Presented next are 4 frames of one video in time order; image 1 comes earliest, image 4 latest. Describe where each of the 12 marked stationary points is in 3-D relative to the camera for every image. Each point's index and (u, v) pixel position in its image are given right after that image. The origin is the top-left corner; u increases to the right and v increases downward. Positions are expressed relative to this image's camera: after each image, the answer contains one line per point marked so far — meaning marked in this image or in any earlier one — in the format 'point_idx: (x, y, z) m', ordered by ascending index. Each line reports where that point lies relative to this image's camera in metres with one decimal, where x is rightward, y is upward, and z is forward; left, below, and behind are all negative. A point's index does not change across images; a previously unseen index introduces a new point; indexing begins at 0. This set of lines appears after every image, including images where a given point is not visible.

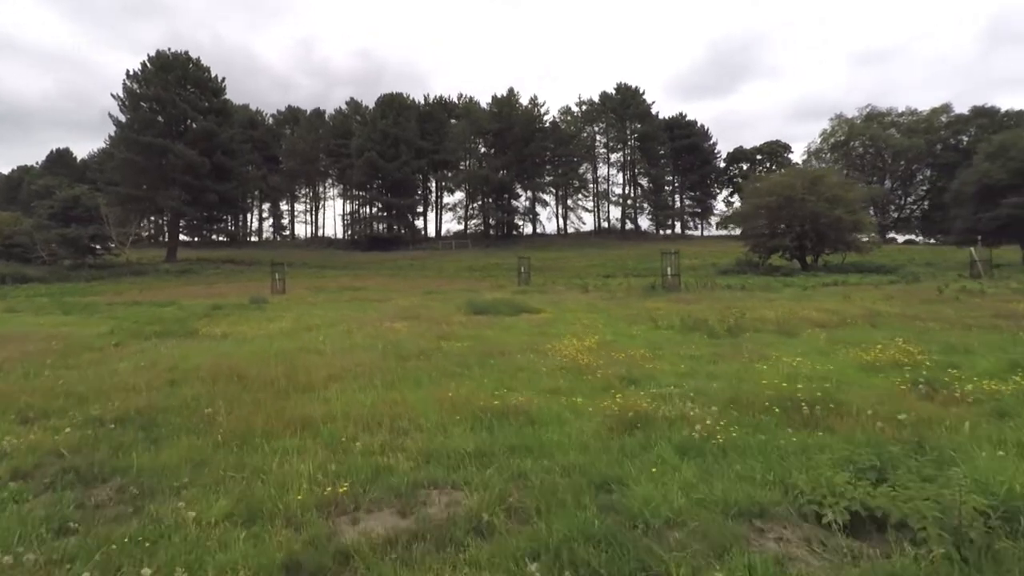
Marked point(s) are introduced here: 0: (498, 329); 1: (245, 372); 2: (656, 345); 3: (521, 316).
0: (-0.4, -1.1, +15.4) m
1: (-3.9, -1.3, +8.4) m
2: (+2.7, -1.1, +10.9) m
3: (+0.3, -1.0, +20.0) m
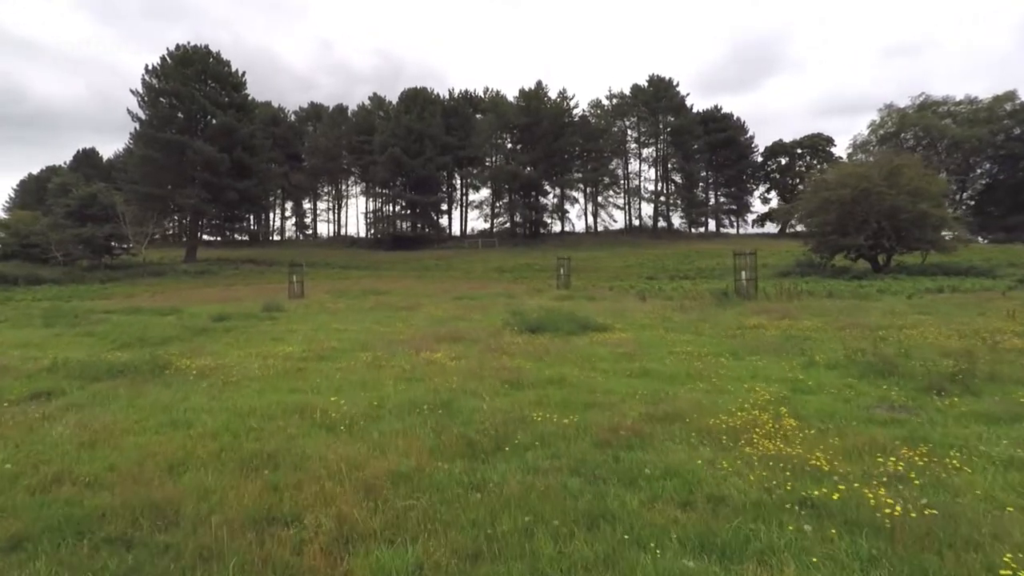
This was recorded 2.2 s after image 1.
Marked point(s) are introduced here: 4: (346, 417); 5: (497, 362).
0: (+1.3, -1.5, +11.1) m
1: (-2.5, -1.6, +4.2) m
2: (+4.3, -1.5, +6.5) m
3: (+2.1, -1.3, +15.6) m
4: (-2.0, -1.5, +6.9) m
5: (-0.2, -1.4, +11.1) m
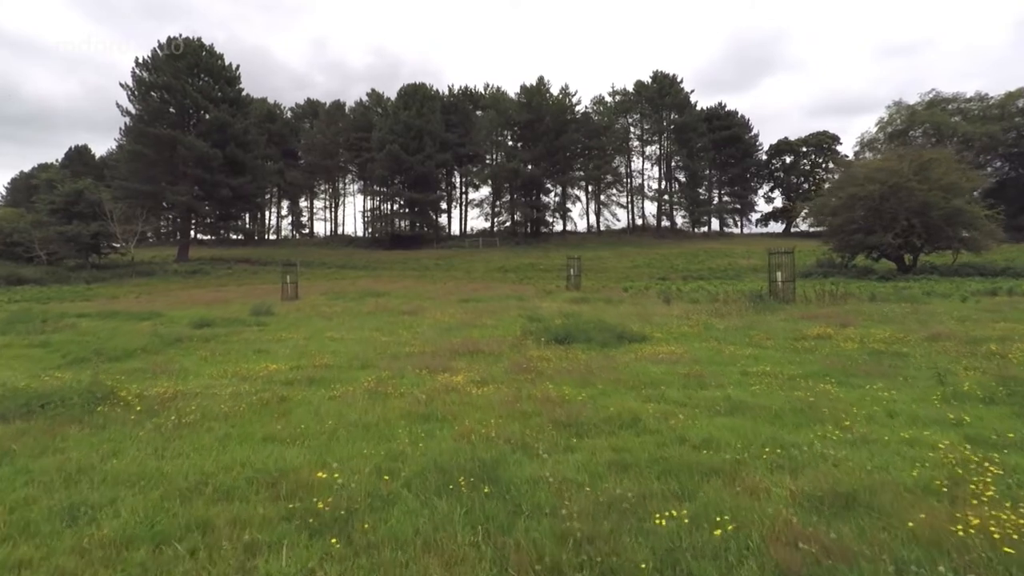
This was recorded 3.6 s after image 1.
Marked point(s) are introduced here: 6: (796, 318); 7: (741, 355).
0: (+2.0, -1.6, +8.6) m
1: (-1.8, -1.7, +1.7) m
2: (+4.9, -1.6, +4.0) m
3: (+2.8, -1.4, +13.2) m
4: (-1.3, -1.6, +4.4) m
5: (+0.4, -1.5, +8.6) m
6: (+9.5, -1.0, +19.3) m
7: (+4.9, -1.4, +12.4) m
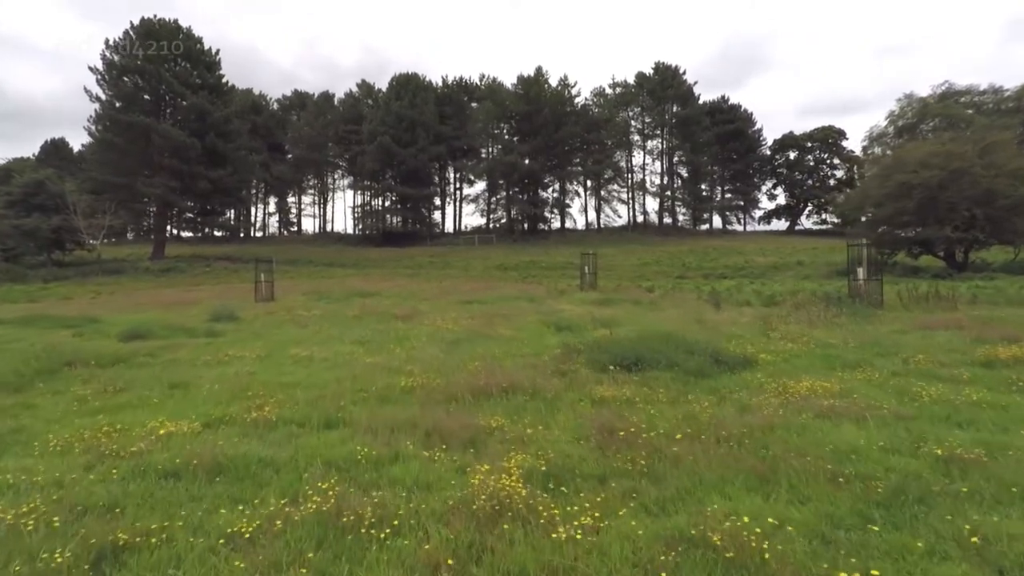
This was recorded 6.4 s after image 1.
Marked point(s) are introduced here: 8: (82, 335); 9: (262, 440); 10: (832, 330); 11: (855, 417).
0: (+2.9, -1.6, +3.7) m
1: (-0.8, -1.7, -3.3) m
2: (+5.9, -1.6, -0.8) m
3: (+3.6, -1.5, +8.3) m
4: (-0.4, -1.7, -0.5) m
5: (+1.3, -1.6, +3.7) m
6: (+10.2, -1.0, +14.4) m
7: (+5.8, -1.4, +7.5) m
8: (-13.1, -1.4, +17.4) m
9: (-2.8, -1.6, +6.5) m
10: (+8.2, -1.0, +14.9) m
11: (+4.0, -1.5, +6.9) m
